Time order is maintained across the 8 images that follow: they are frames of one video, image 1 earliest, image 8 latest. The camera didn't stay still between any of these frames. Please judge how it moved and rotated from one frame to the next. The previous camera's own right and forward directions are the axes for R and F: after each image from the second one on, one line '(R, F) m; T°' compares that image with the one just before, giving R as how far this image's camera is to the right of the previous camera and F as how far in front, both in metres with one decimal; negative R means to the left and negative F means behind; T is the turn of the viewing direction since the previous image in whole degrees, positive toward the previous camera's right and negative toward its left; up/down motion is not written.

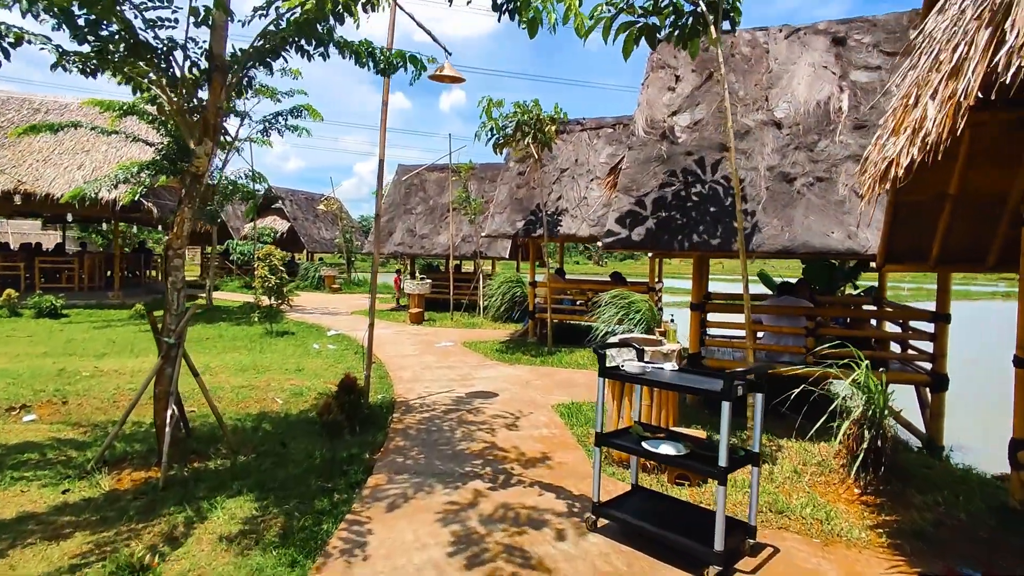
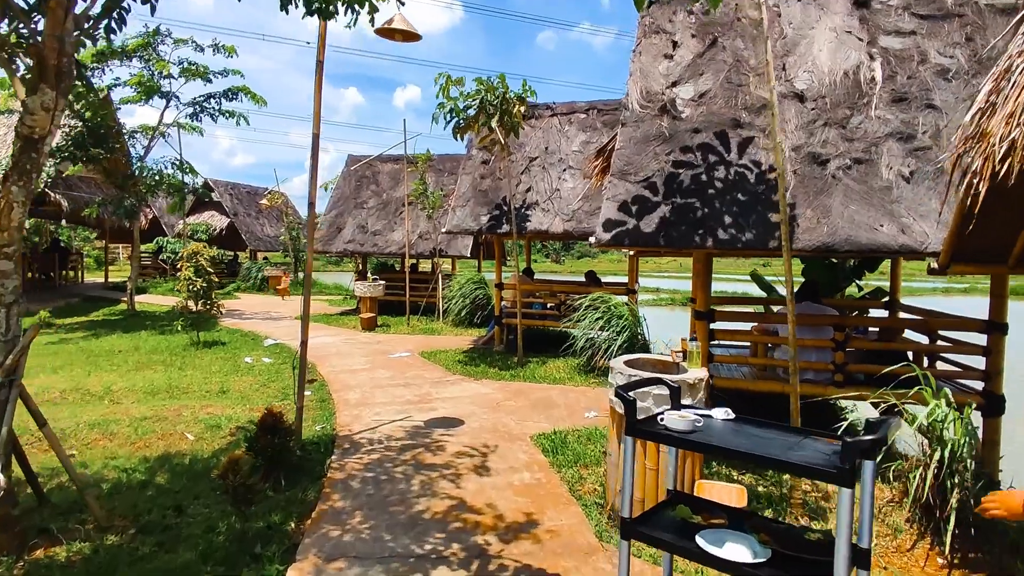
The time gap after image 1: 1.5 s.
(-0.1, +1.2) m; +4°
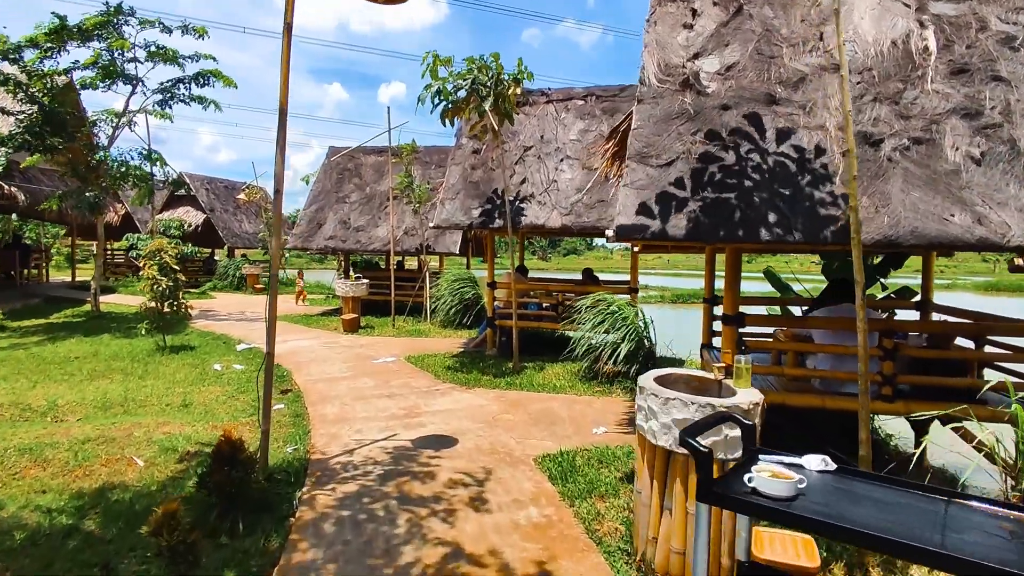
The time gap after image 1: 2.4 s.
(-0.1, +0.7) m; +1°
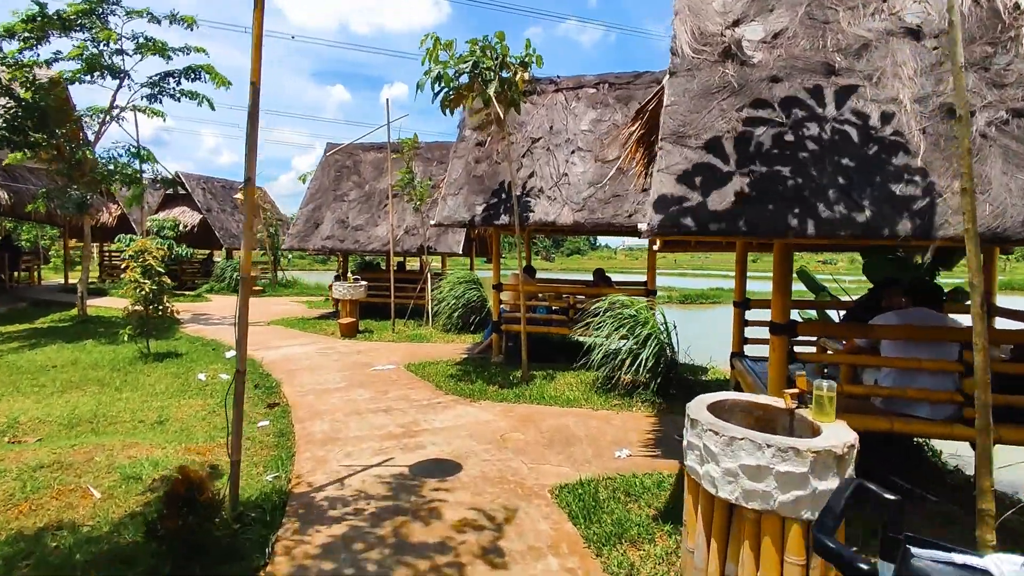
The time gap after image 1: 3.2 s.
(-0.1, +0.7) m; 0°
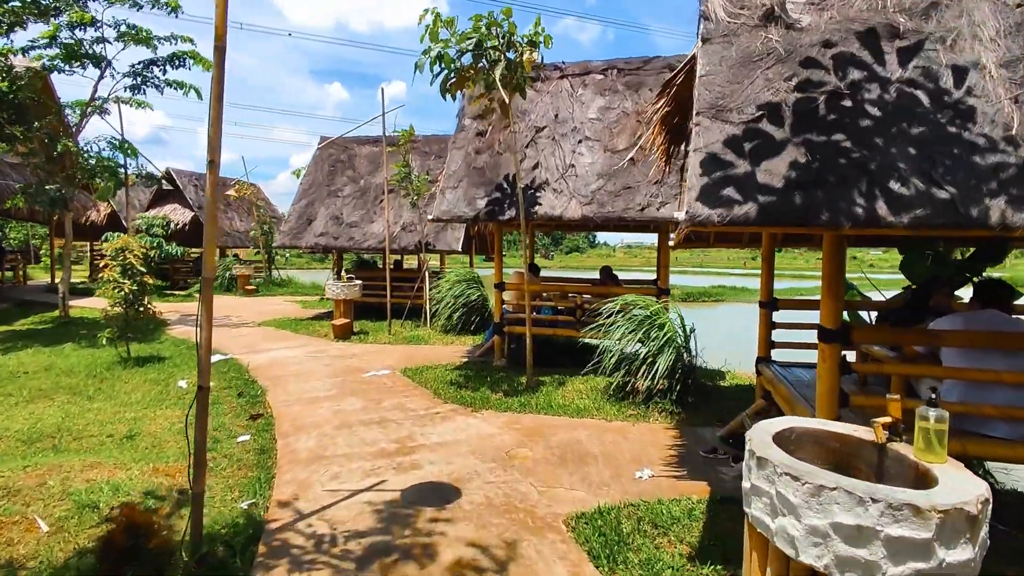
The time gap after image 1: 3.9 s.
(-0.1, +0.6) m; 0°
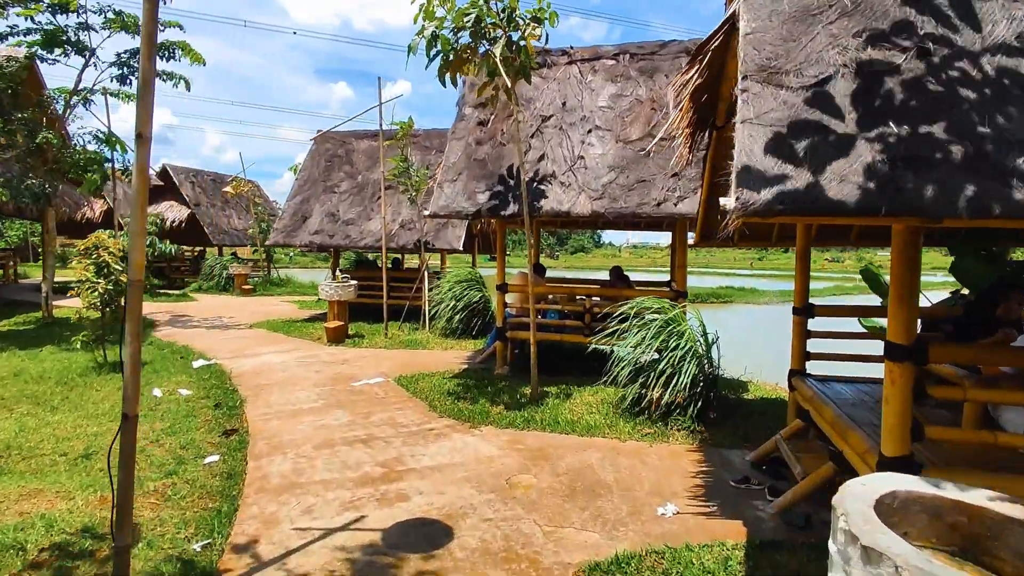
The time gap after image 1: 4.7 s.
(0.0, +0.6) m; 0°
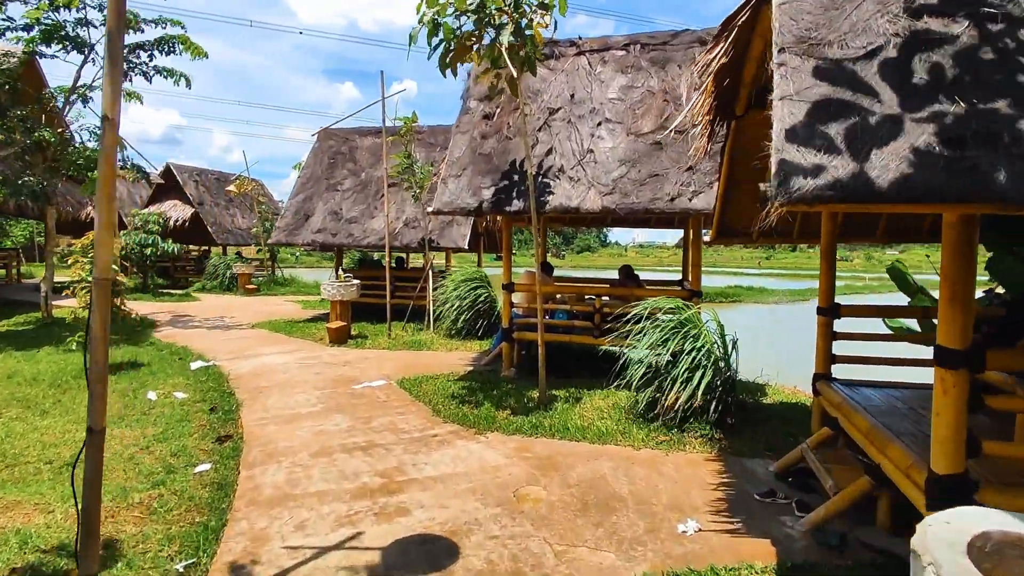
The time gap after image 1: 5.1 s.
(0.0, +0.3) m; -1°
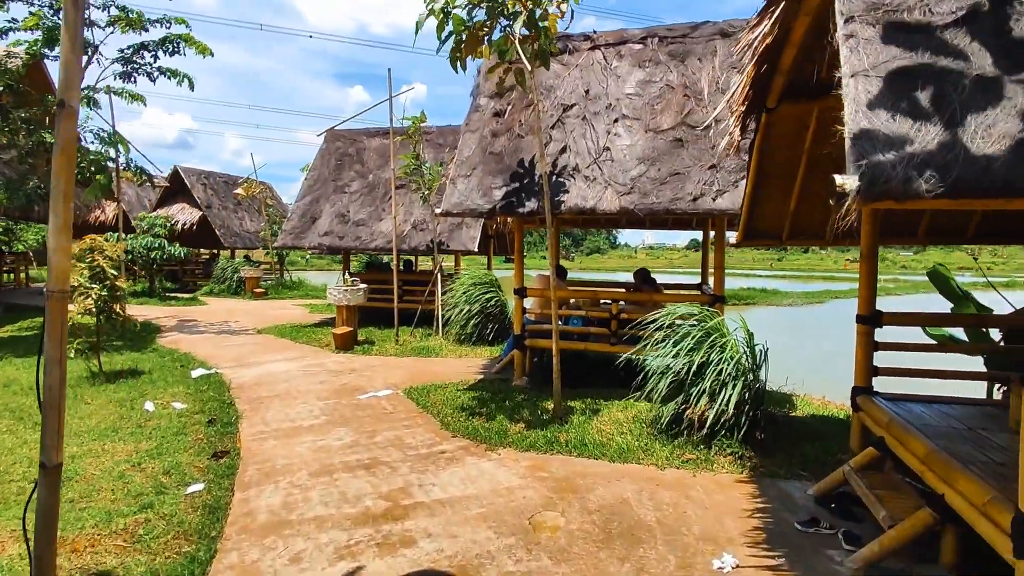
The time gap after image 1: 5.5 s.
(0.0, +0.3) m; -1°
